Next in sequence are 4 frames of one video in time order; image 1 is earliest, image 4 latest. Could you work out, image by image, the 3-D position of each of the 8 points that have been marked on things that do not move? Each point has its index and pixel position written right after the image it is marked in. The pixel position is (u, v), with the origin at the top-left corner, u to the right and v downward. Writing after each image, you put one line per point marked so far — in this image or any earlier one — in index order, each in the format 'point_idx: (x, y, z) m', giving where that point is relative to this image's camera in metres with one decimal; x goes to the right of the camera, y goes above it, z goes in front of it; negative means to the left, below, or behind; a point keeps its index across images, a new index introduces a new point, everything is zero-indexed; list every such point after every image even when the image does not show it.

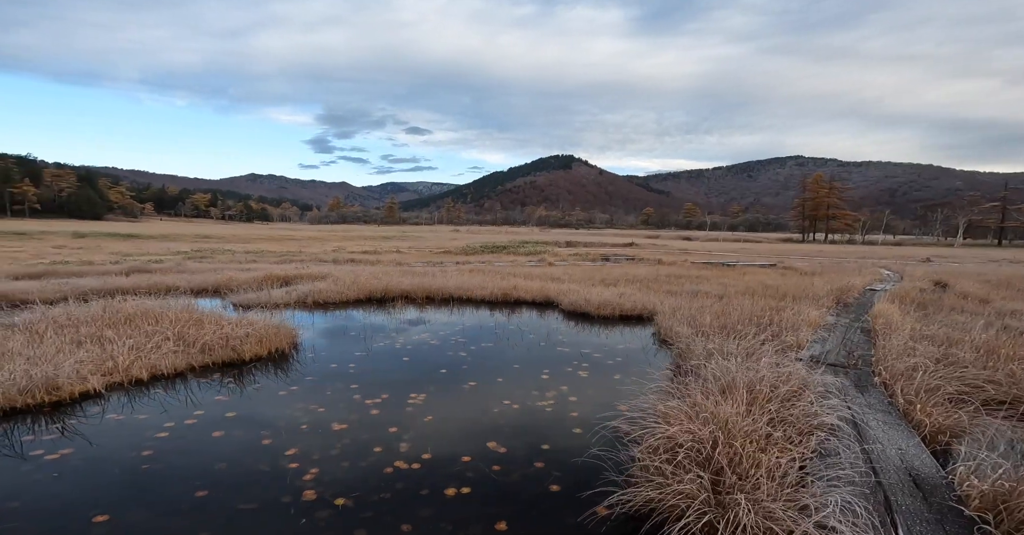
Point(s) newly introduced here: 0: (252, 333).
0: (-5.4, -1.4, +11.5) m
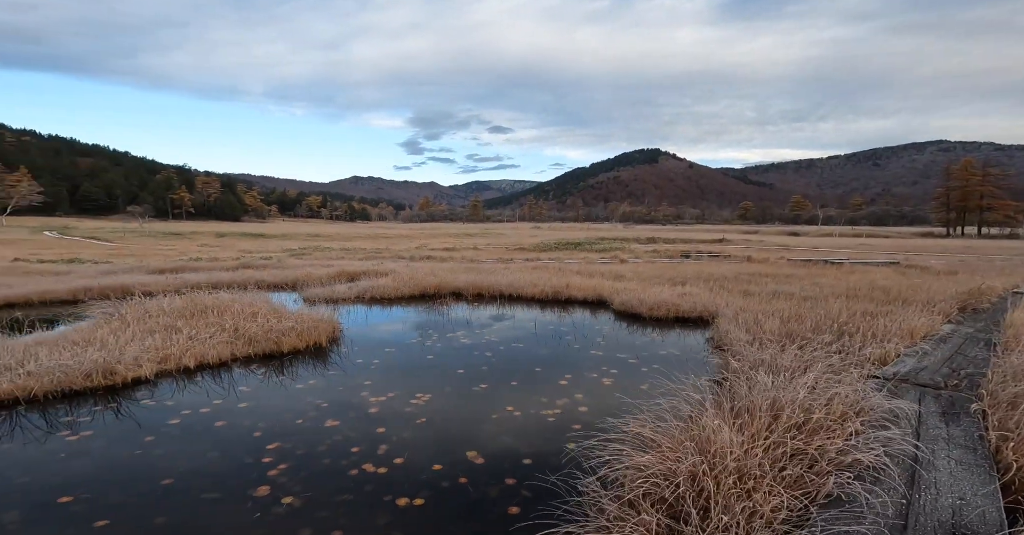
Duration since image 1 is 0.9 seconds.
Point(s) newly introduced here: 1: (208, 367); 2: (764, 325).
0: (-4.6, -1.3, +11.8) m
1: (-5.8, -1.9, +10.4) m
2: (+5.3, -1.2, +11.4) m
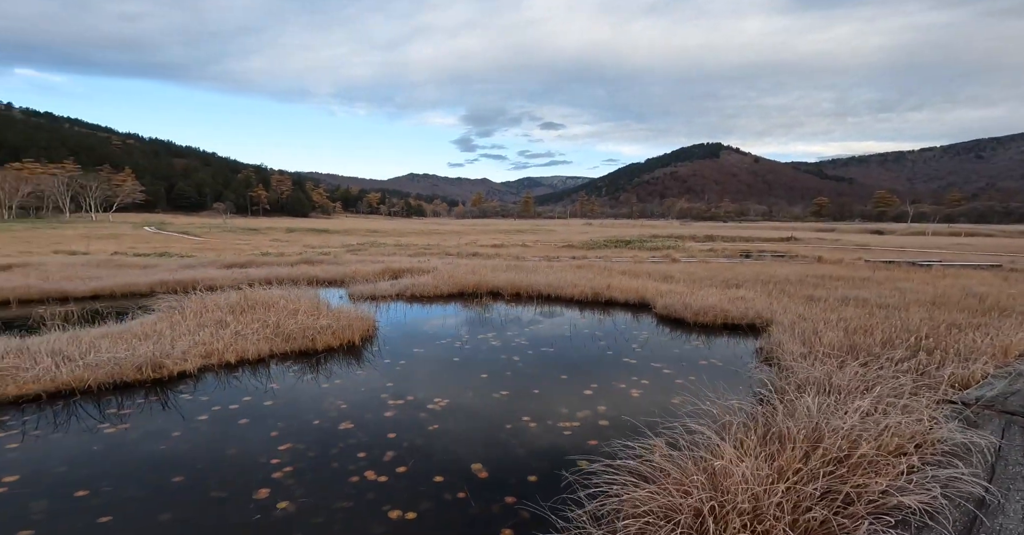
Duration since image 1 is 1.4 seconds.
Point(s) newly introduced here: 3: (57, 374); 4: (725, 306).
0: (-3.9, -1.3, +12.0) m
1: (-5.2, -1.9, +10.7) m
2: (+5.9, -1.3, +10.6) m
3: (-7.5, -1.8, +9.2) m
4: (+5.4, -1.0, +13.8) m
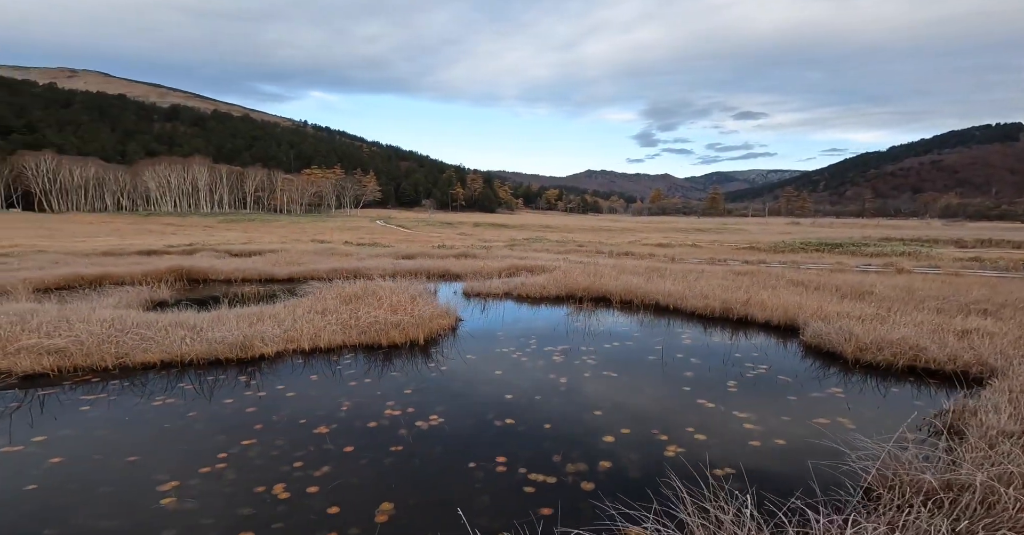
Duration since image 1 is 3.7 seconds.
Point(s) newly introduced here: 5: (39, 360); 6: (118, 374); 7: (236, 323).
0: (-2.2, -1.2, +11.8) m
1: (-3.9, -1.7, +11.1) m
2: (+6.4, -1.7, +6.9) m
3: (-6.5, -1.5, +10.5) m
4: (+7.2, -1.3, +10.1) m
5: (-8.5, -1.7, +9.8) m
6: (-7.1, -1.9, +9.8) m
7: (-5.9, -1.3, +11.8) m
